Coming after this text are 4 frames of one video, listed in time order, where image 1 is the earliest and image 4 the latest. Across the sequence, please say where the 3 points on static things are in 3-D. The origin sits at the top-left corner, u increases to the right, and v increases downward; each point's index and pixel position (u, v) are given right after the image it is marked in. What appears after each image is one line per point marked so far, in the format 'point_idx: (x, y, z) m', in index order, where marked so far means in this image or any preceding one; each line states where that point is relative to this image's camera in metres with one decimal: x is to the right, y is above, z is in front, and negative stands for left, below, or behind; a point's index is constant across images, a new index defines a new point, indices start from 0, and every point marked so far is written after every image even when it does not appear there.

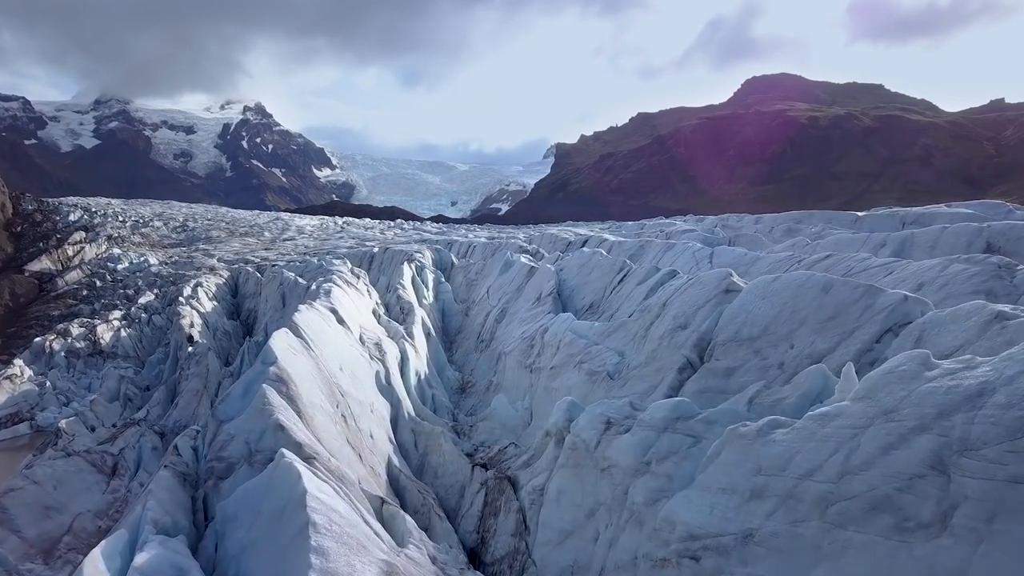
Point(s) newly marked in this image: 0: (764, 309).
0: (+3.6, -0.3, +7.6) m
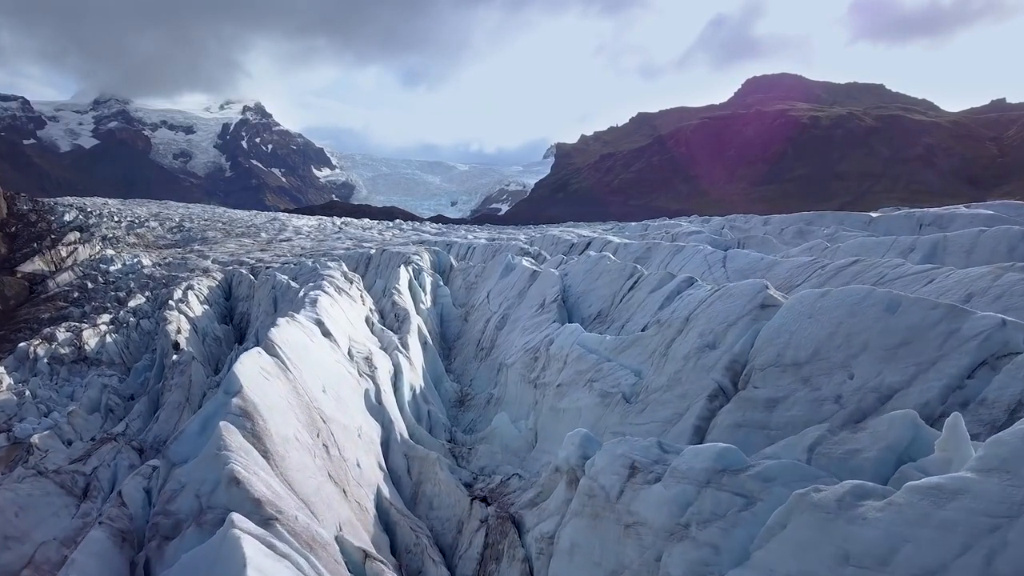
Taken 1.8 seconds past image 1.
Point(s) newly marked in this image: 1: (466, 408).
0: (+3.7, -0.5, +6.5) m
1: (-1.2, -3.2, +14.4) m
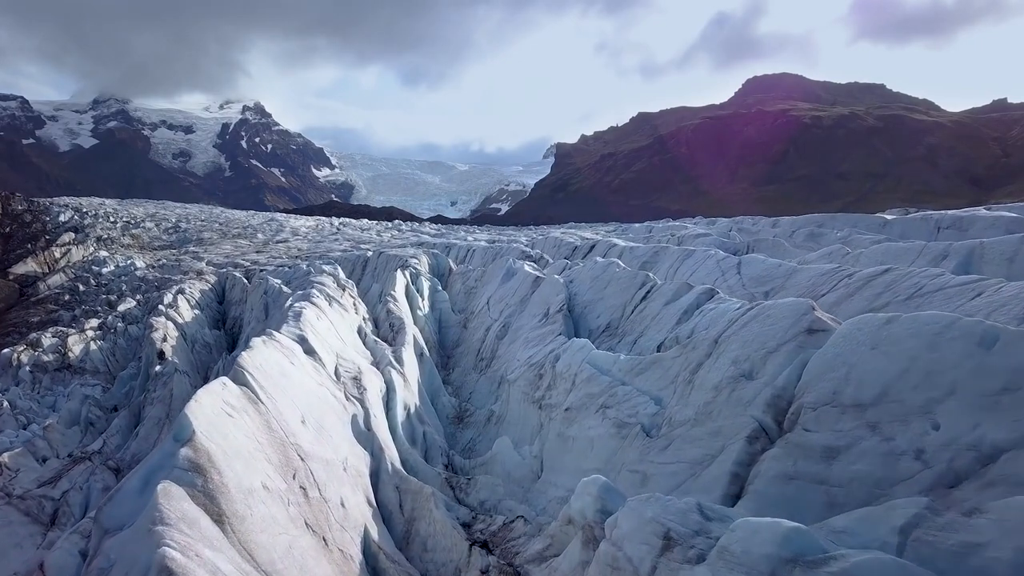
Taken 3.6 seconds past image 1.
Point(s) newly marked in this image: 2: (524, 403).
0: (+3.7, -0.8, +5.5) m
1: (-1.2, -3.4, +13.3) m
2: (+0.3, -2.6, +11.8) m
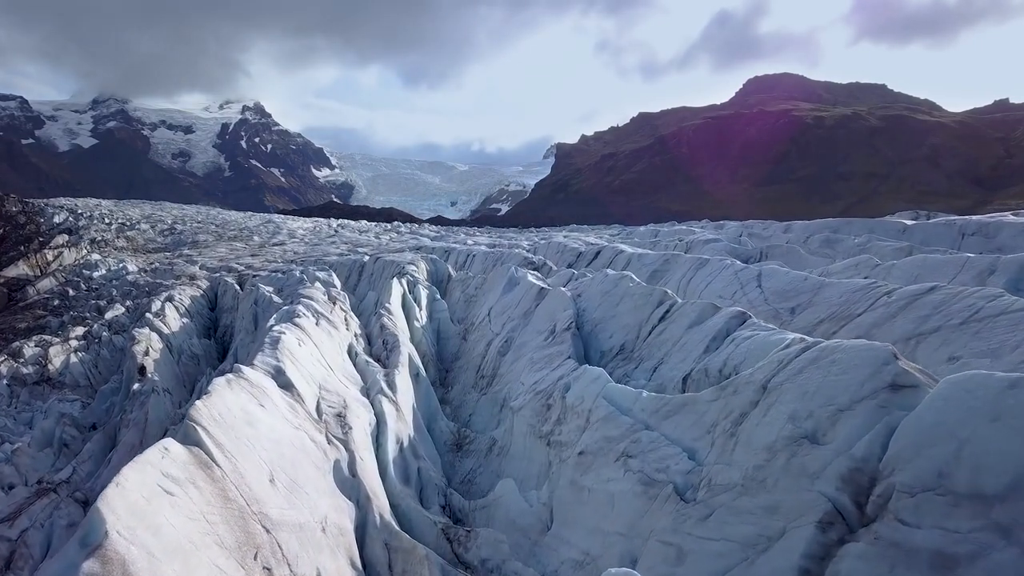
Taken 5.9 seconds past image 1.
0: (+3.8, -1.2, +4.2) m
1: (-1.1, -3.9, +12.0) m
2: (+0.4, -3.0, +10.5) m
